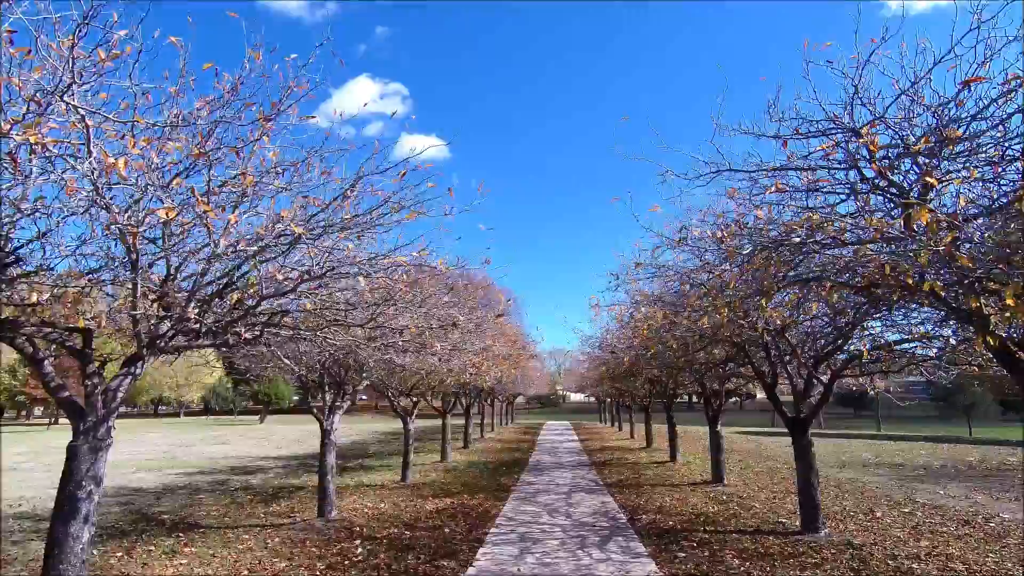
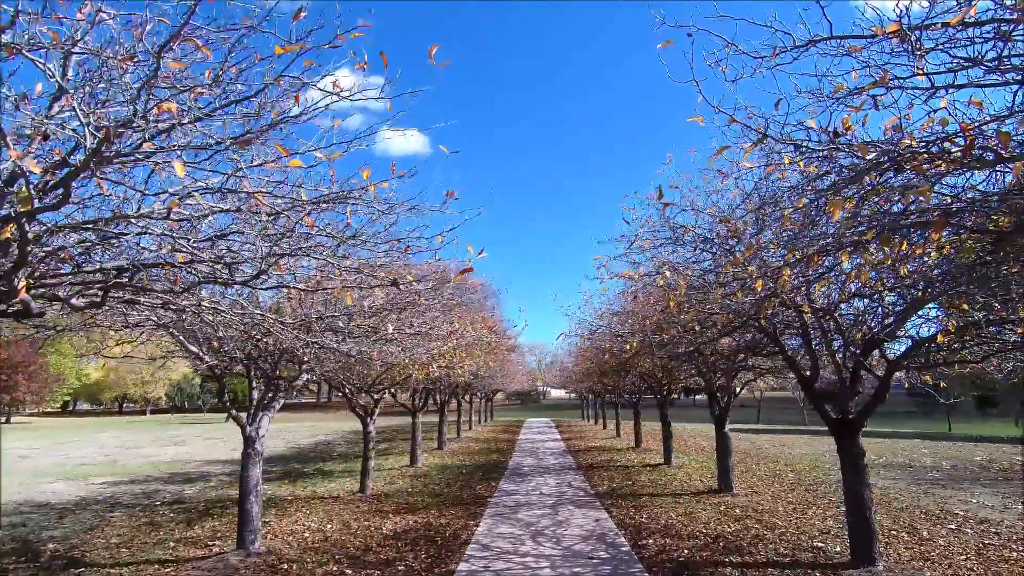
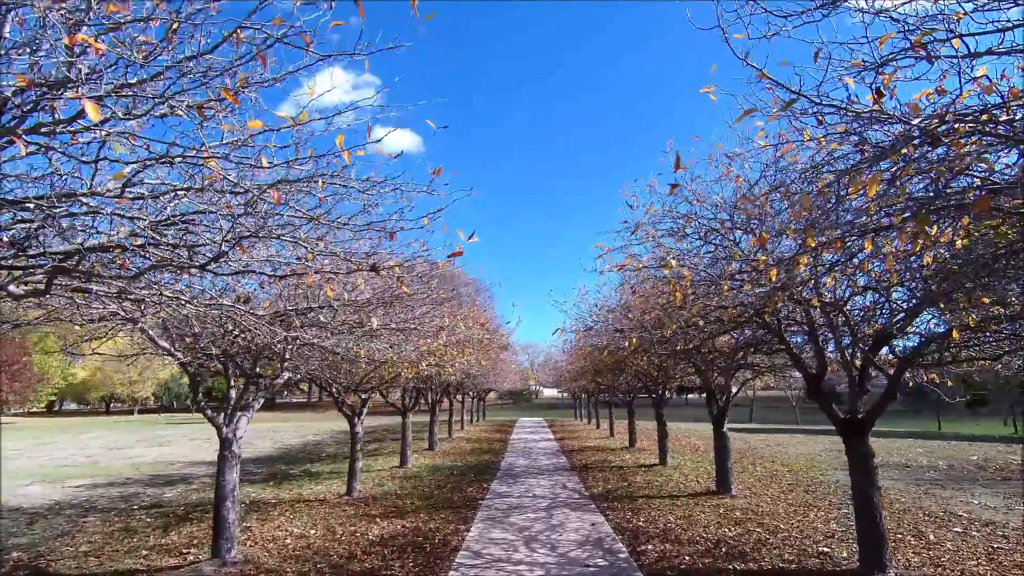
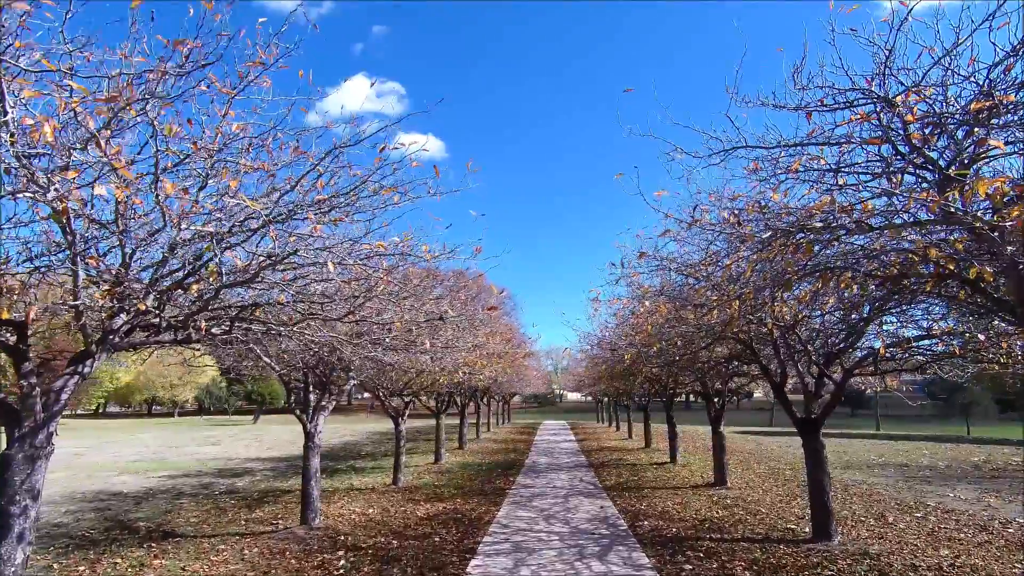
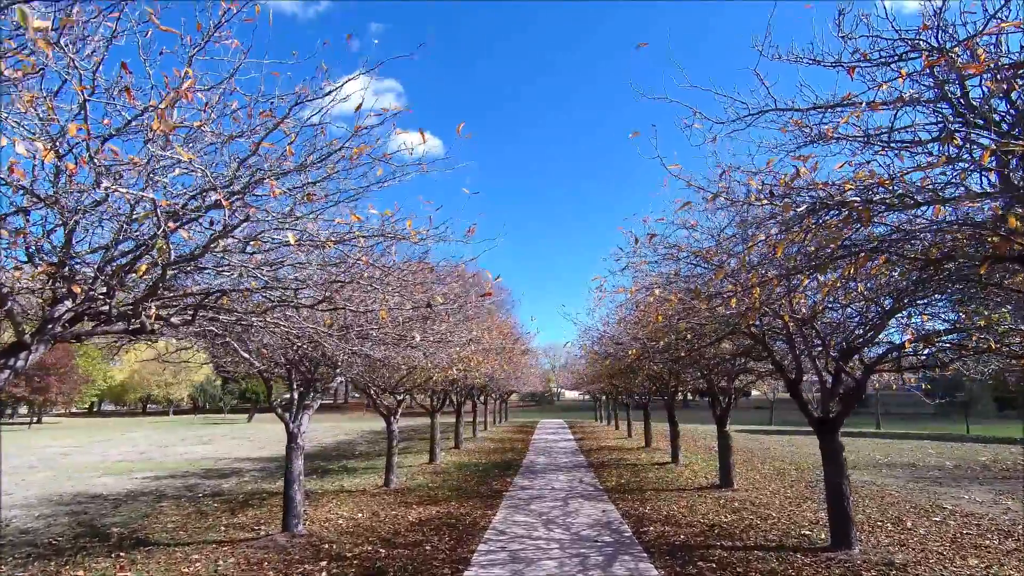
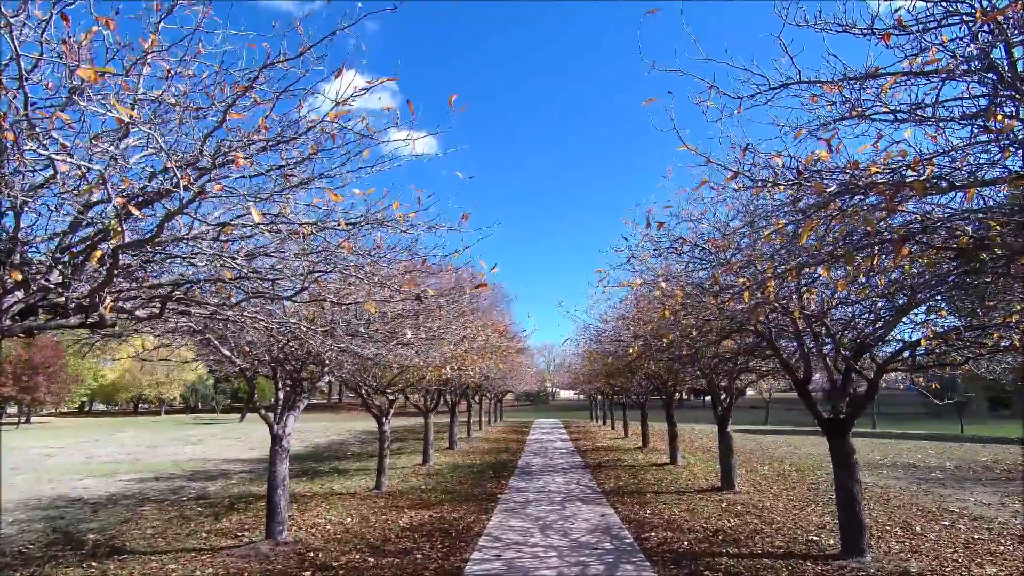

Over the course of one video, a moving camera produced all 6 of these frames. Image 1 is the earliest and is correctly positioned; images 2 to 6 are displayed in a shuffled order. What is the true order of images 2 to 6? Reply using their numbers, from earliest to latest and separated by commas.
4, 5, 6, 2, 3
